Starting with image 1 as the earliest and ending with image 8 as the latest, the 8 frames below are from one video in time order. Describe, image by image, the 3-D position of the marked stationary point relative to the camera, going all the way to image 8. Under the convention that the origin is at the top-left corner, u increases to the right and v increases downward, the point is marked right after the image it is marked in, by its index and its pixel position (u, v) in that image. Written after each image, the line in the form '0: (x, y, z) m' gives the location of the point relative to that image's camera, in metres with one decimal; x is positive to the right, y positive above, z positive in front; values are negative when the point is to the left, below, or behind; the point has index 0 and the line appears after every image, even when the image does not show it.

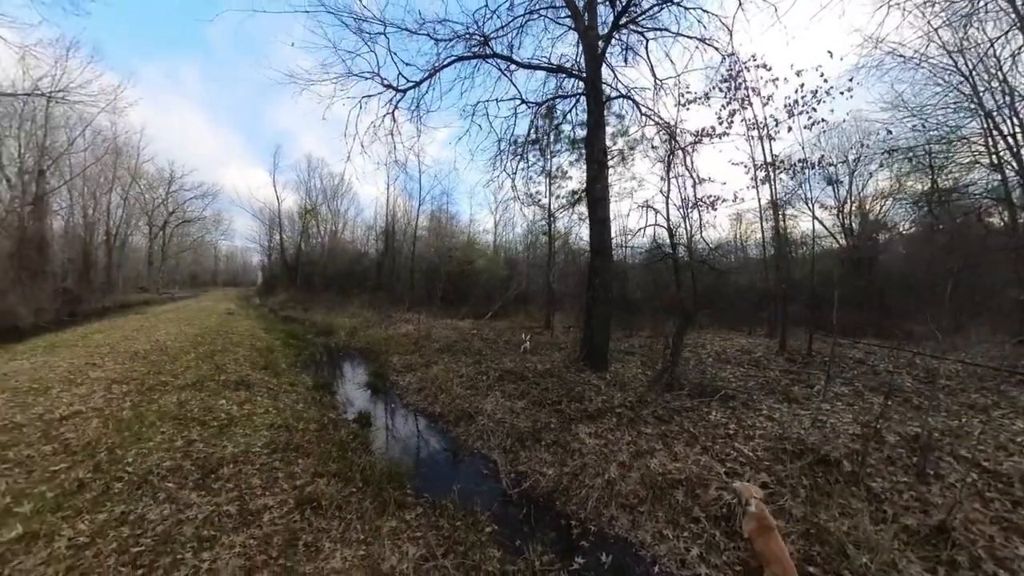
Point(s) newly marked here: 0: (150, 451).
0: (-6.2, -2.7, +6.0) m
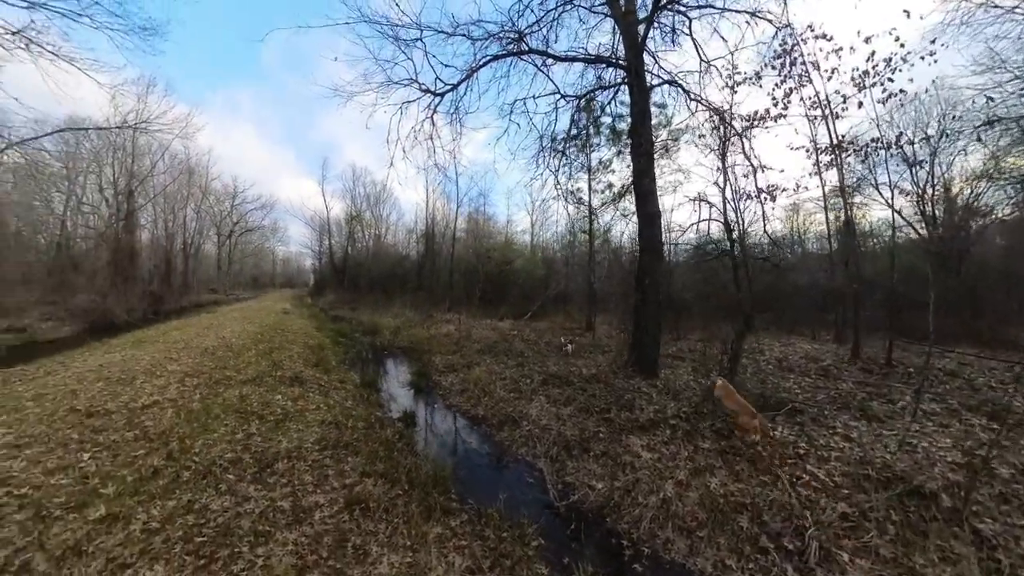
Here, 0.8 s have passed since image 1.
0: (-5.6, -2.8, +6.8) m
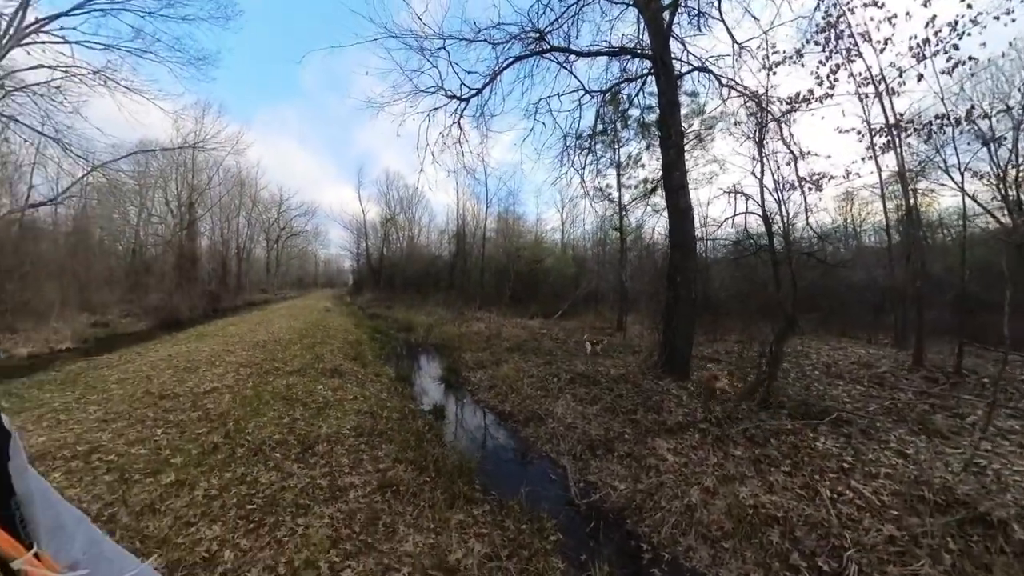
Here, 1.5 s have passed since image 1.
0: (-5.1, -2.8, +7.5) m
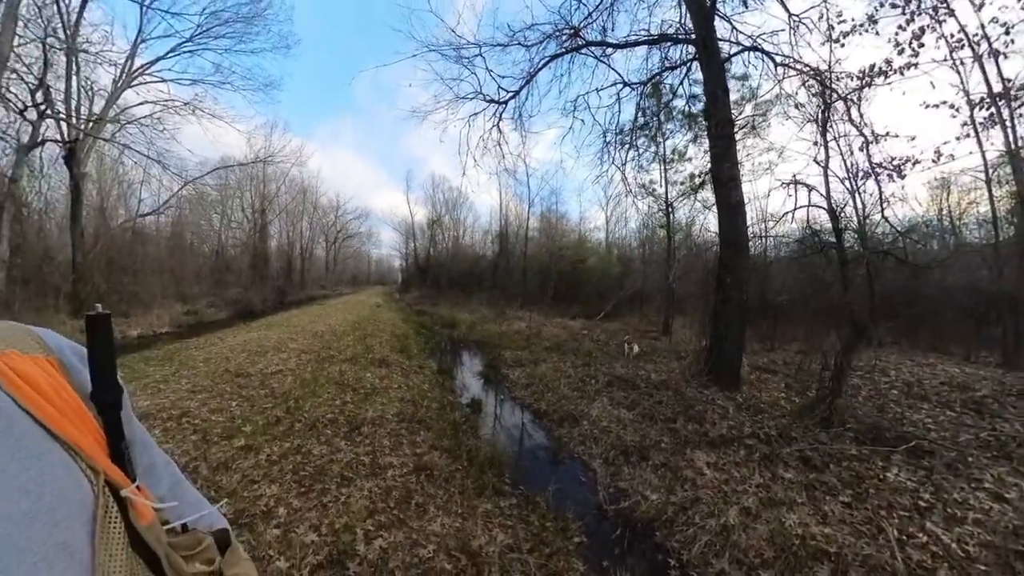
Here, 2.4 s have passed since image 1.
0: (-4.4, -2.7, +8.4) m
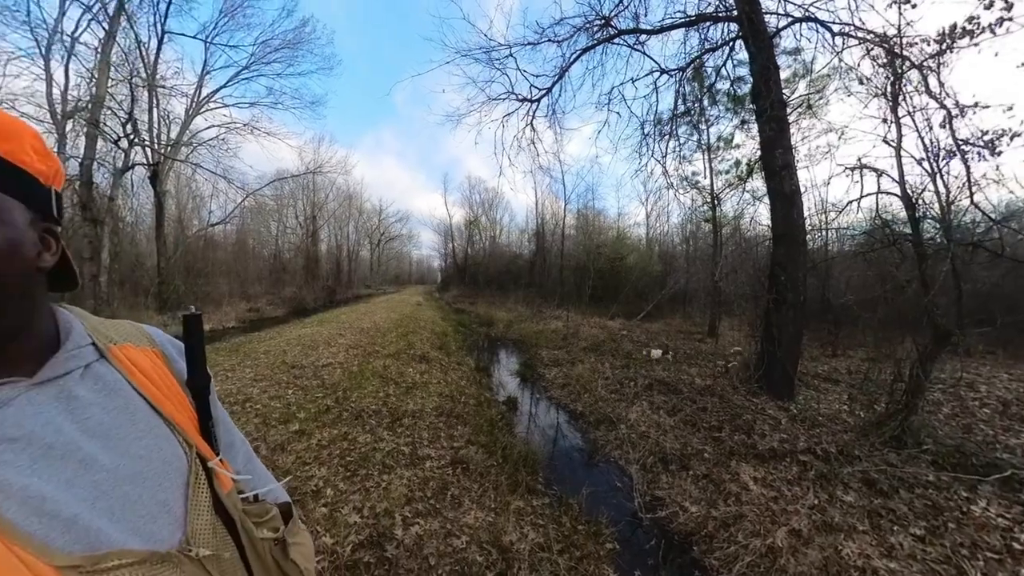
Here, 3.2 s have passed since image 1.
0: (-3.6, -2.7, +9.1) m
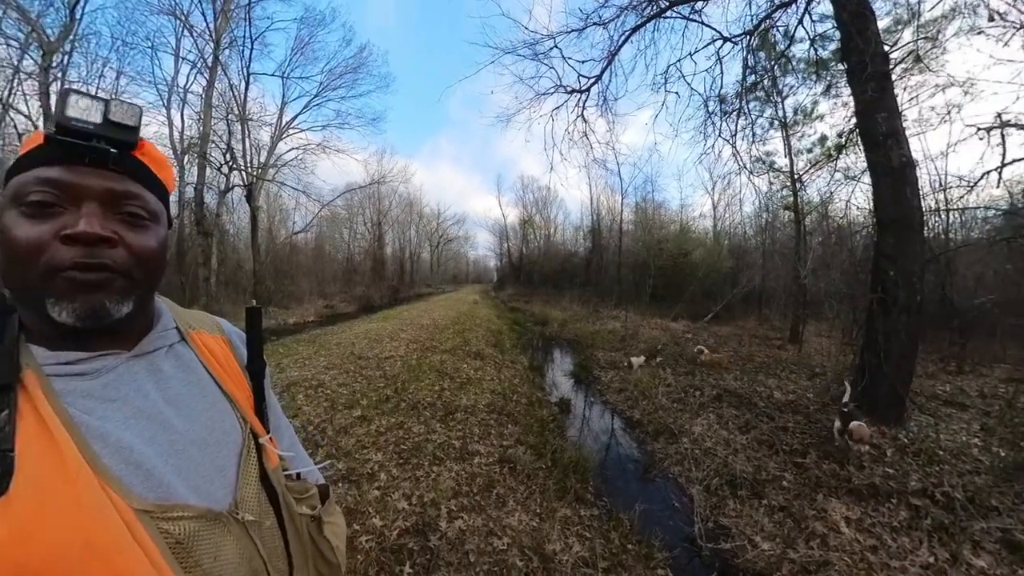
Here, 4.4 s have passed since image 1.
0: (-2.2, -2.7, +9.7) m
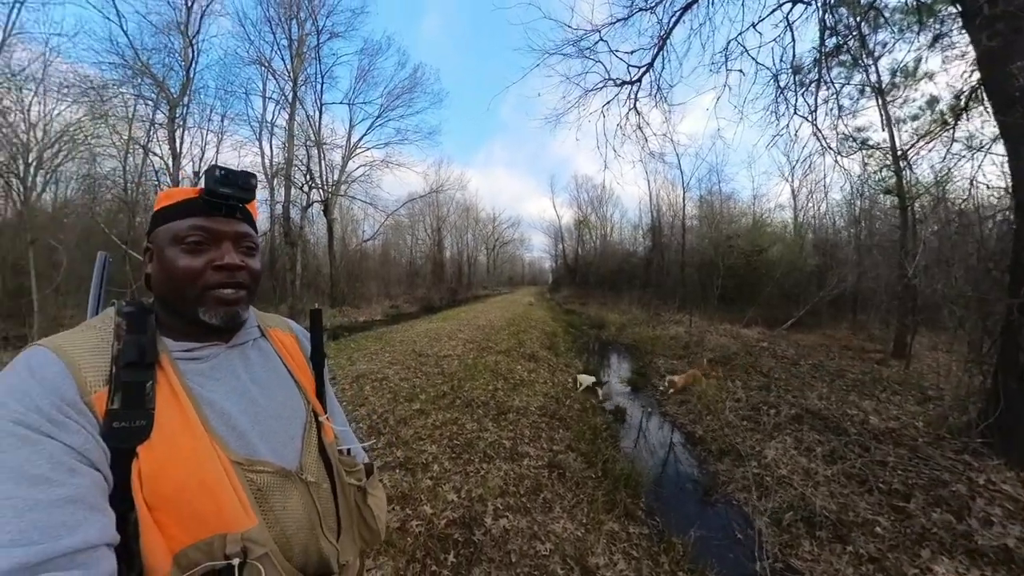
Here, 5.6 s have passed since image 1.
0: (-0.7, -2.7, +10.0) m
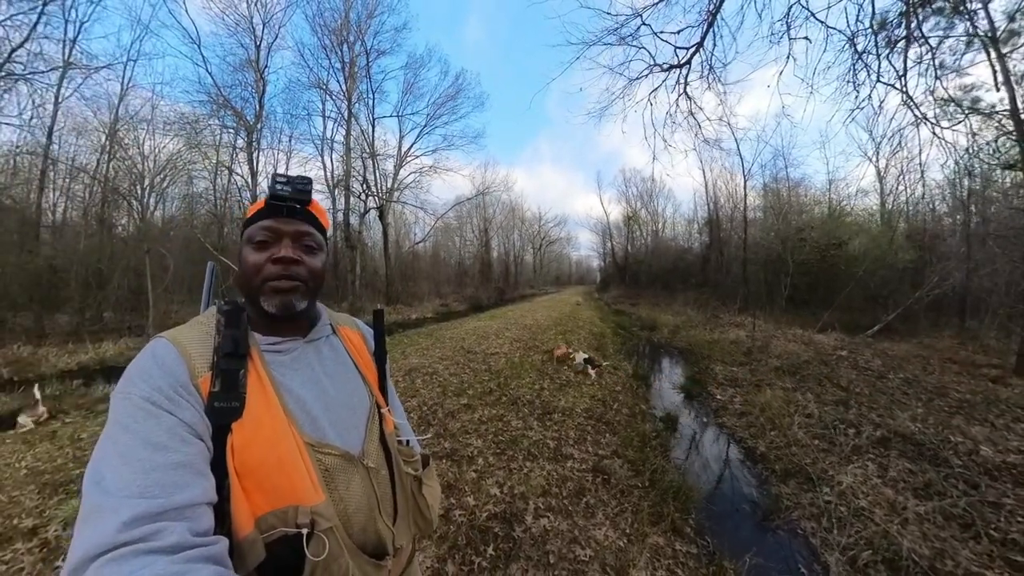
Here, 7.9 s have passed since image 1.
0: (+0.6, -2.7, +10.1) m
